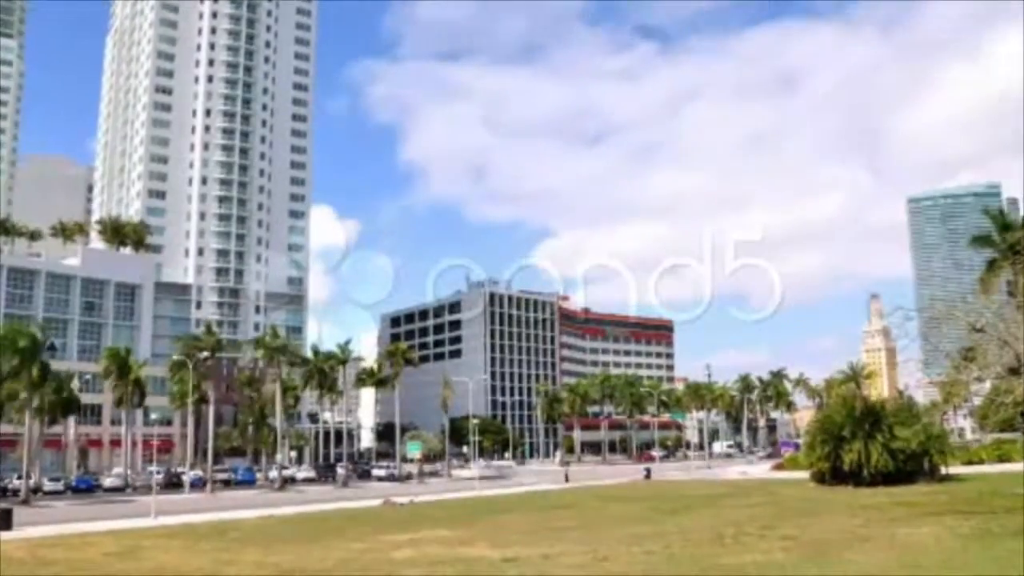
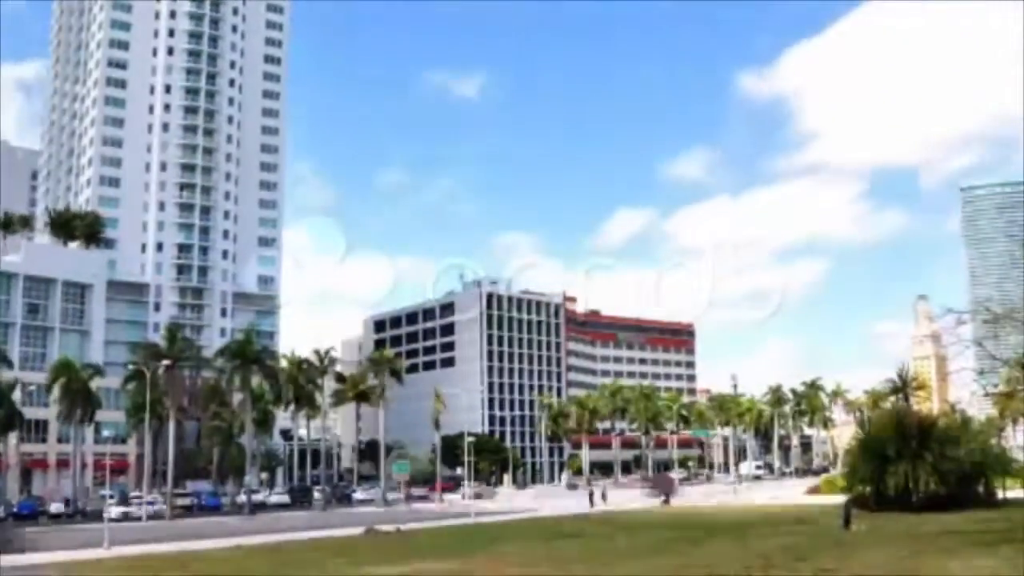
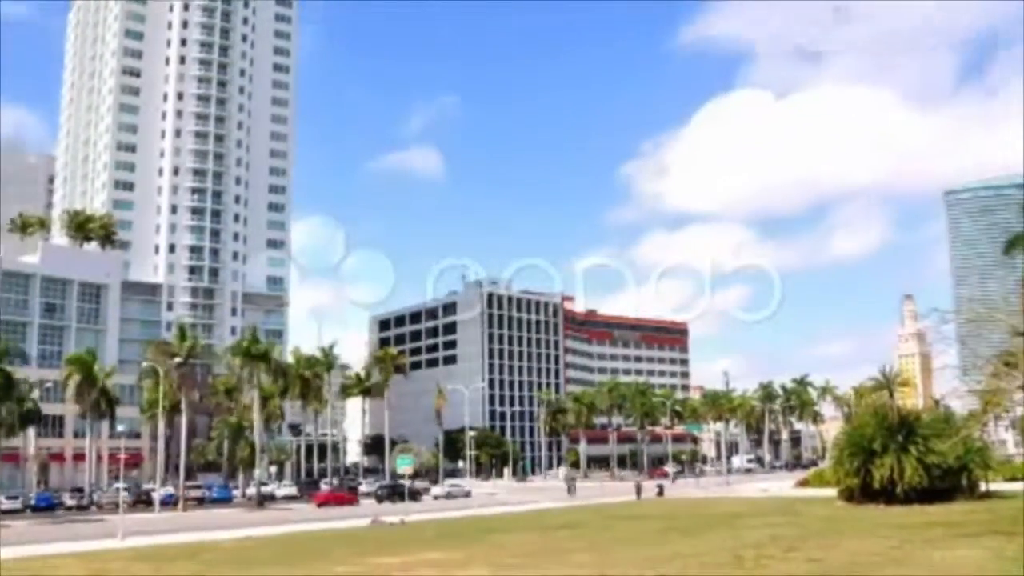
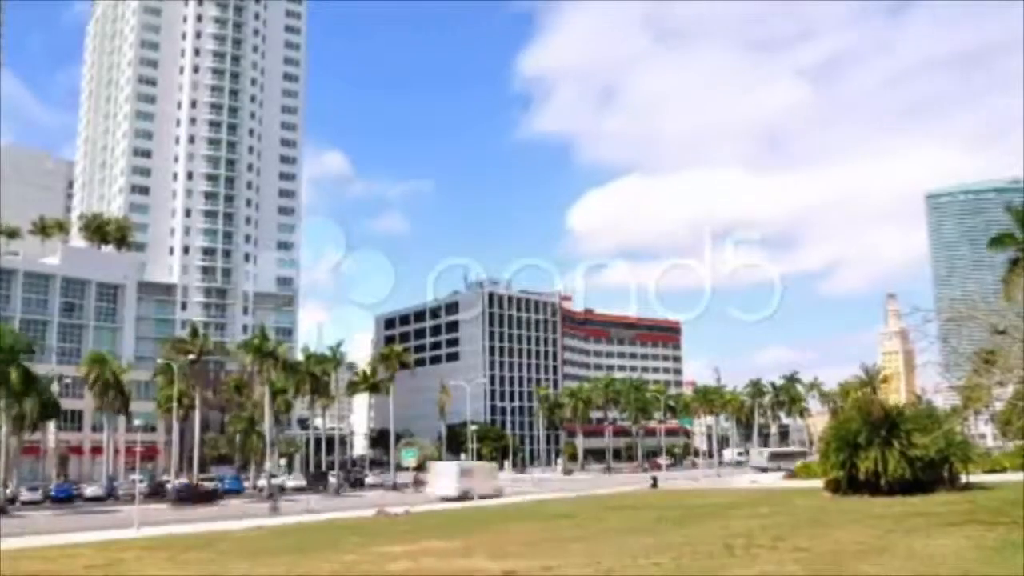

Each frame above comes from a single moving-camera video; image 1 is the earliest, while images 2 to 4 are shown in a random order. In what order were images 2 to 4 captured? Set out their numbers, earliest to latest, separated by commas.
4, 3, 2
